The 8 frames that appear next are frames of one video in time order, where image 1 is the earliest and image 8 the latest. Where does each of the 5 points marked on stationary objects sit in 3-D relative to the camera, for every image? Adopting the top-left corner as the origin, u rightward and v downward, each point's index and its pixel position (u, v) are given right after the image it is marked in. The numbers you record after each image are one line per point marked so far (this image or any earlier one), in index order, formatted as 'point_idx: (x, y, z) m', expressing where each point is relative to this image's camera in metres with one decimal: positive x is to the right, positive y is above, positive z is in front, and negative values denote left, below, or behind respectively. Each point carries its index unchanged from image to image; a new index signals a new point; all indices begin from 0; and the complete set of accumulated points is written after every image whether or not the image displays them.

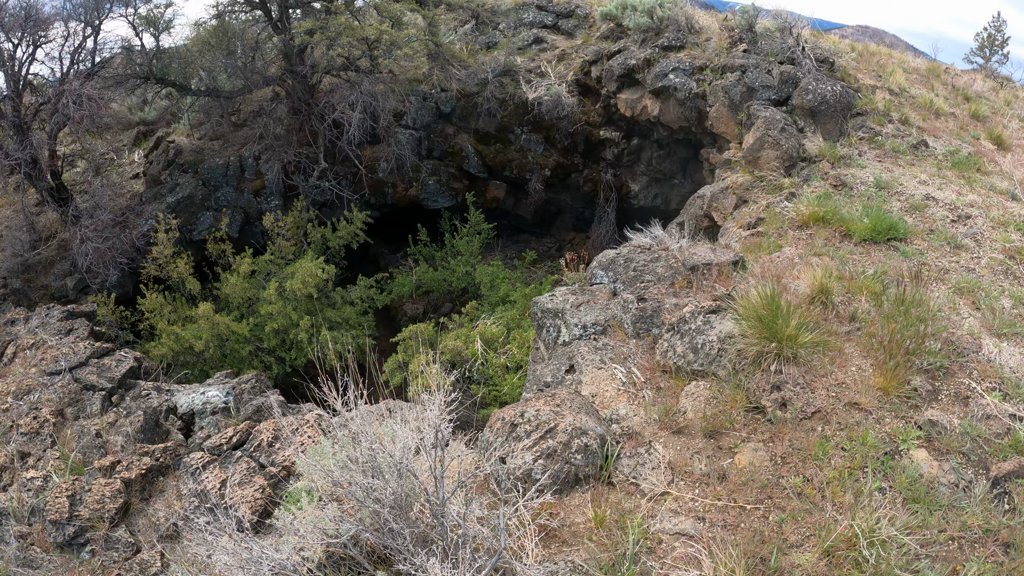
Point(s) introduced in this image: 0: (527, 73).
0: (+0.4, +3.8, +11.2) m
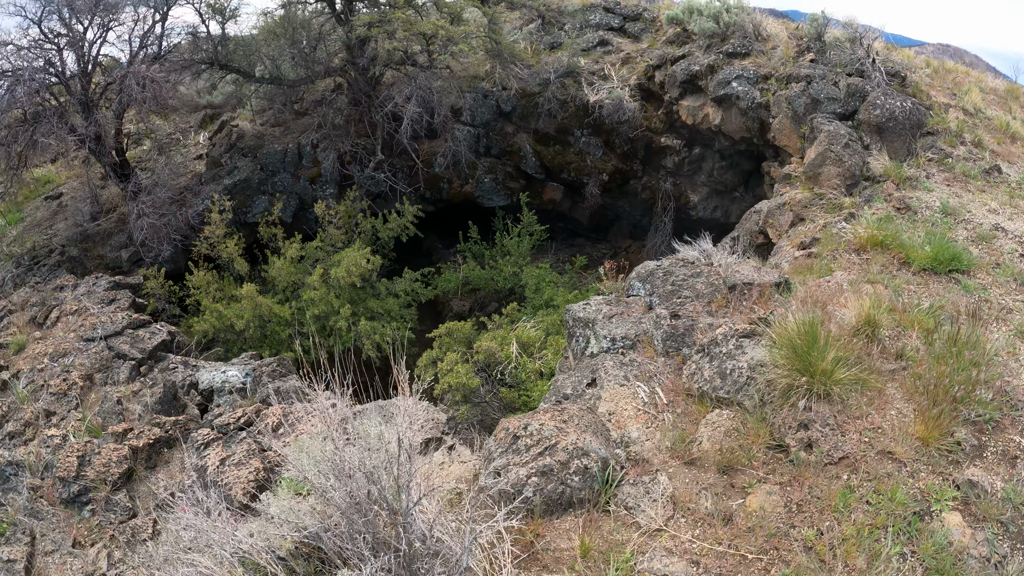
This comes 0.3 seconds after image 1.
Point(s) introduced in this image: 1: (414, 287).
0: (+1.4, +3.7, +11.0) m
1: (-1.5, 0.0, +9.6) m
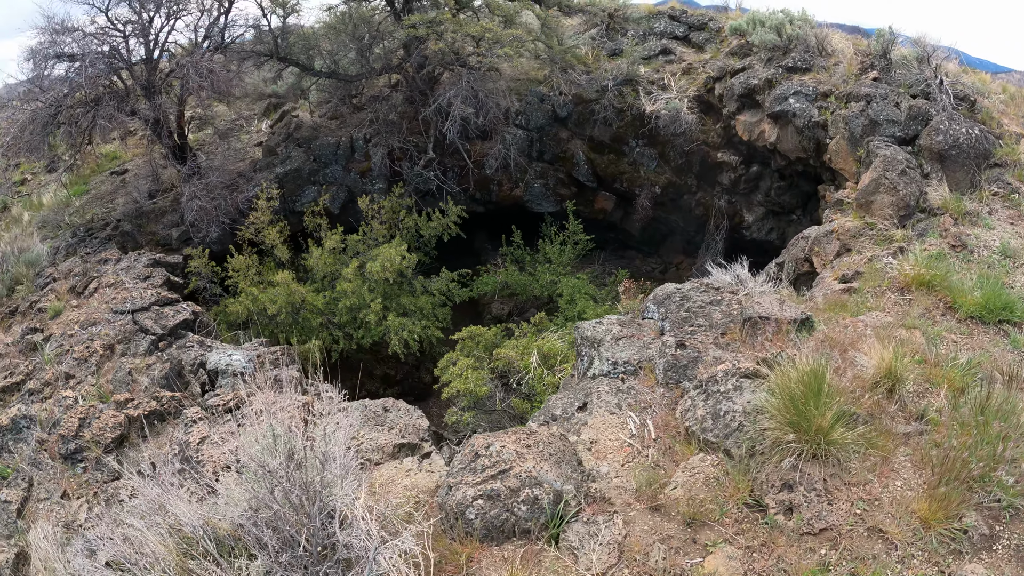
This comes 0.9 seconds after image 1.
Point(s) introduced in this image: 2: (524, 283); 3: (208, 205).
0: (+2.4, +3.5, +10.6) m
1: (-1.0, 0.0, +9.5) m
2: (+0.1, +0.1, +9.6) m
3: (-4.8, +1.3, +10.1) m
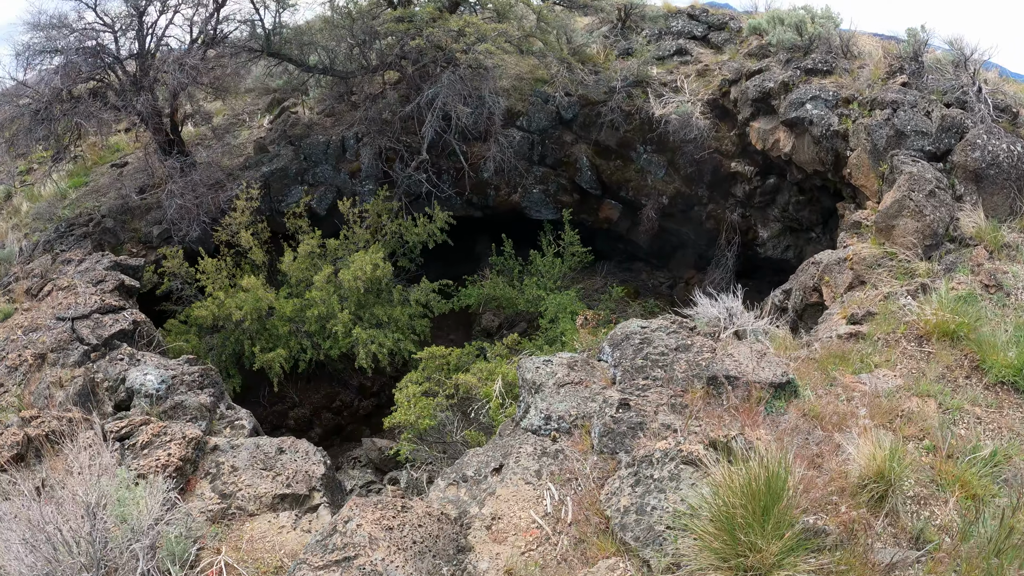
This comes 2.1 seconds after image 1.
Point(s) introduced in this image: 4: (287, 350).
0: (+2.3, +3.2, +9.8) m
1: (-1.2, -0.1, +8.9) m
2: (-0.1, -0.1, +8.9) m
3: (-5.0, +1.3, +9.6) m
4: (-3.1, -0.8, +8.6) m
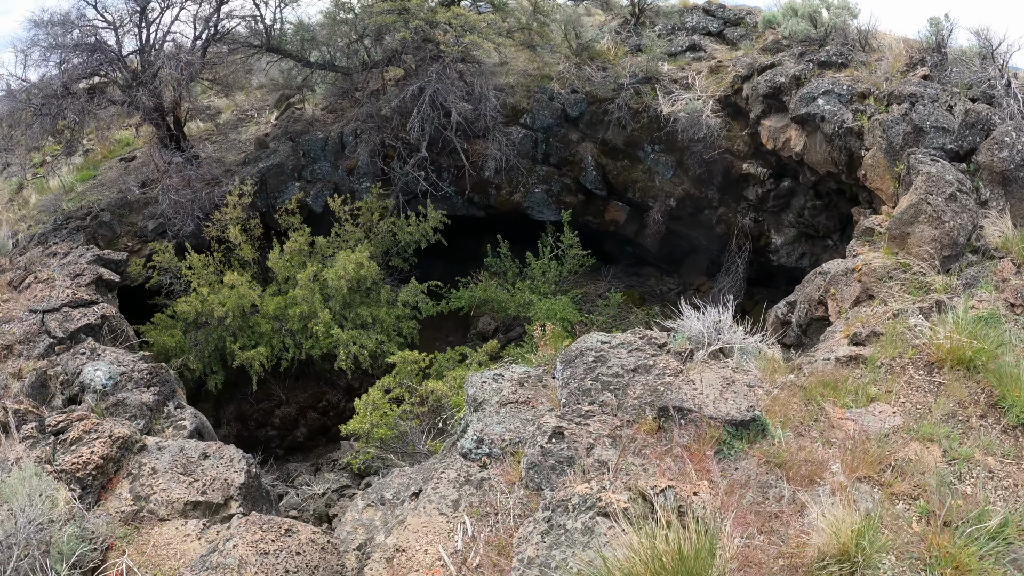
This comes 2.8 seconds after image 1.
0: (+2.4, +3.1, +9.3) m
1: (-1.3, -0.2, +8.5) m
2: (-0.1, -0.2, +8.5) m
3: (-5.0, +1.3, +9.4) m
4: (-3.2, -0.8, +8.3) m
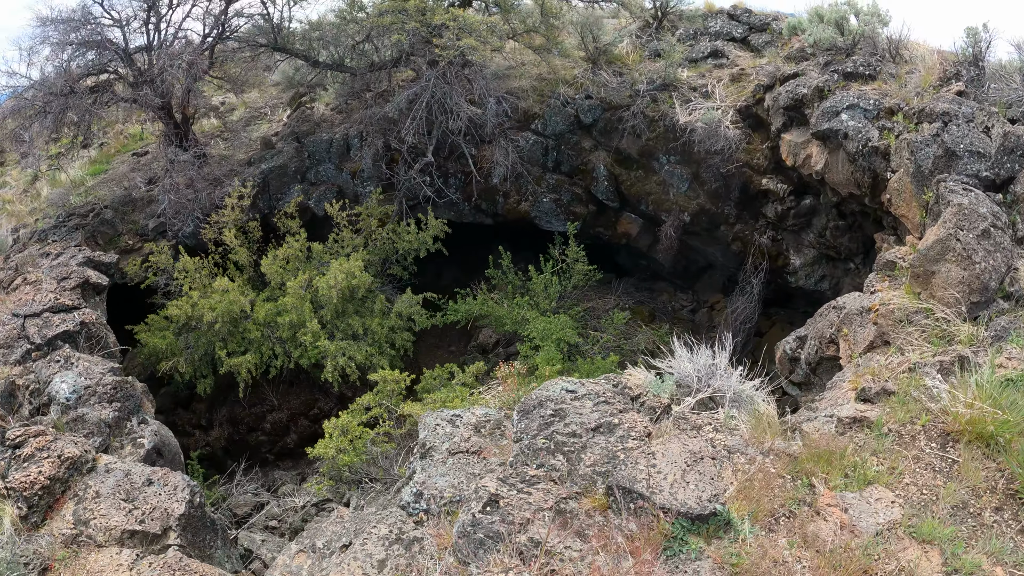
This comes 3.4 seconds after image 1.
0: (+2.5, +2.8, +8.8) m
1: (-1.3, -0.3, +8.2) m
2: (-0.1, -0.4, +8.1) m
3: (-4.9, +1.3, +9.2) m
4: (-3.2, -0.9, +8.0) m
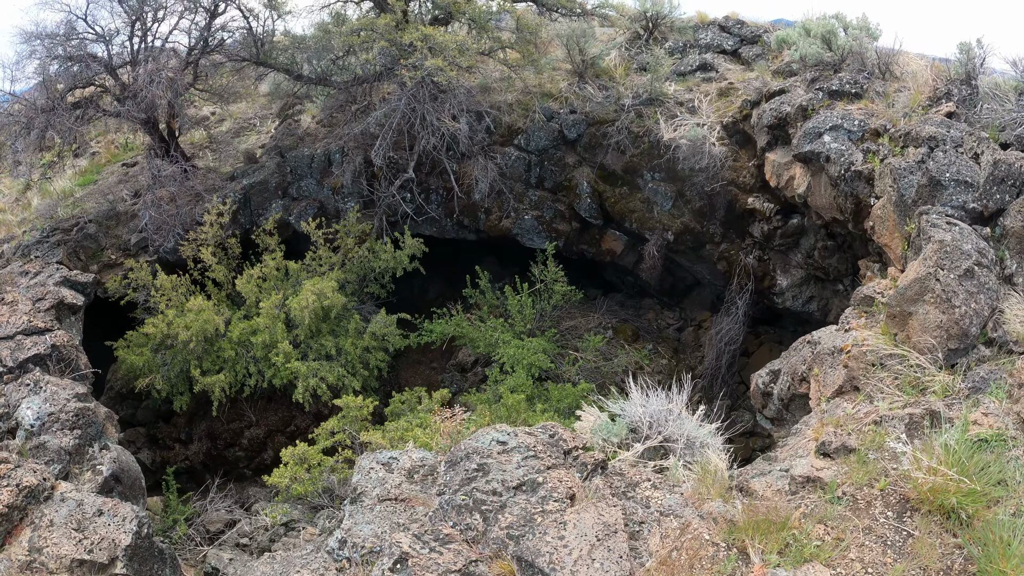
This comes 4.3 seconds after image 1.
0: (+2.2, +2.5, +8.6) m
1: (-1.6, -0.6, +8.0) m
2: (-0.4, -0.6, +7.9) m
3: (-5.1, +1.1, +9.1) m
4: (-3.5, -1.1, +7.9) m
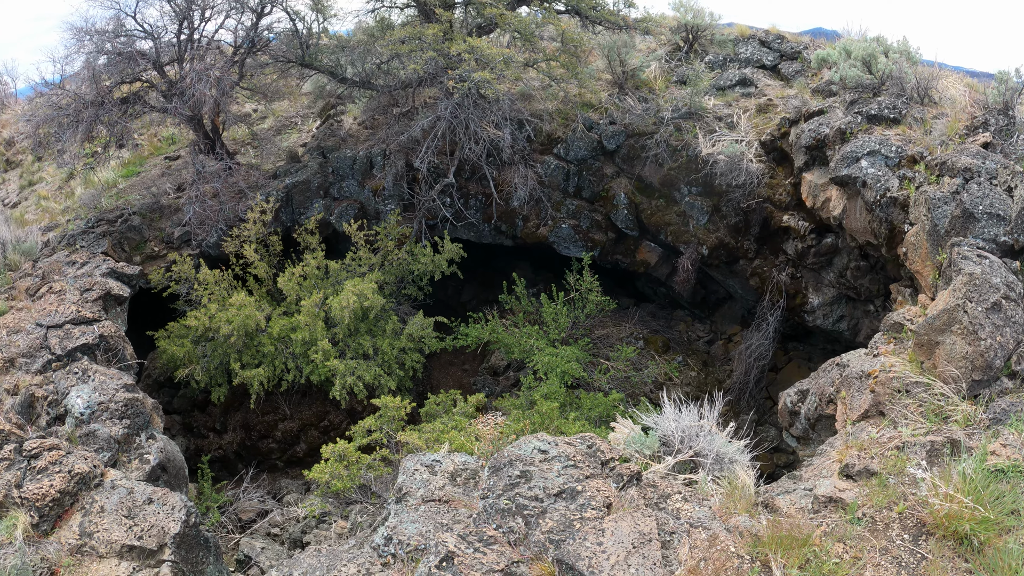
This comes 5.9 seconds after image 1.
0: (+2.8, +2.3, +8.7) m
1: (-1.2, -0.6, +8.3) m
2: (0.0, -0.7, +8.2) m
3: (-4.6, +1.2, +9.5) m
4: (-3.1, -1.1, +8.2) m
